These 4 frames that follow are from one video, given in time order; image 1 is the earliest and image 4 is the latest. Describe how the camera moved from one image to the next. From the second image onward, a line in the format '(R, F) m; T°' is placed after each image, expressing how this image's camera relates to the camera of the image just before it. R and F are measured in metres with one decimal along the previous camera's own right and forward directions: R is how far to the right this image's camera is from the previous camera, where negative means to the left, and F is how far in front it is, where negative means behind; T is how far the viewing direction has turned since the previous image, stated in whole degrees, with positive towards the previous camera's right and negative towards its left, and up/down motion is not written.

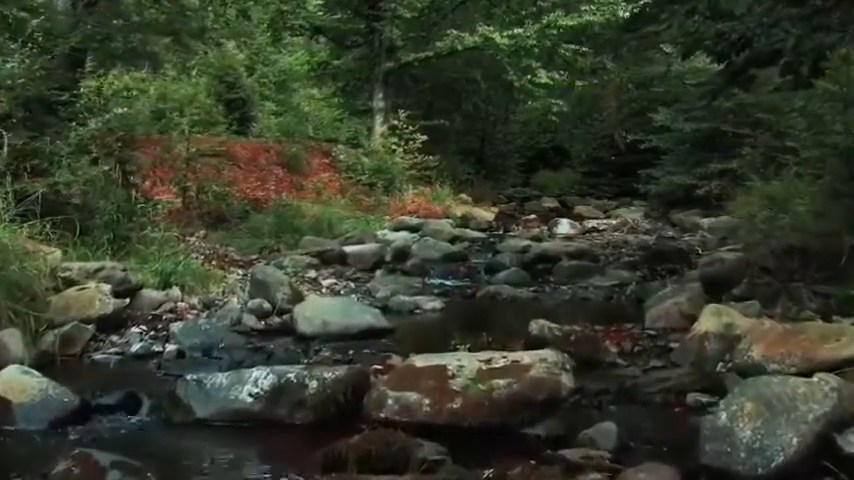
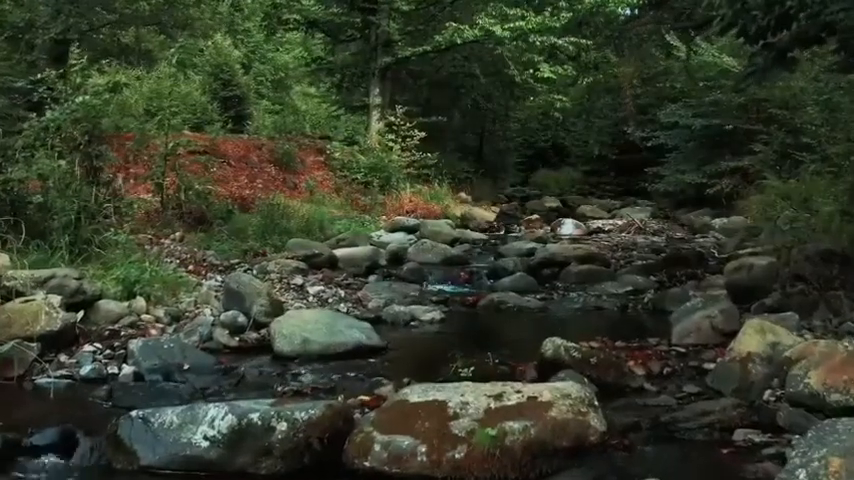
(0.0, +0.9) m; 0°
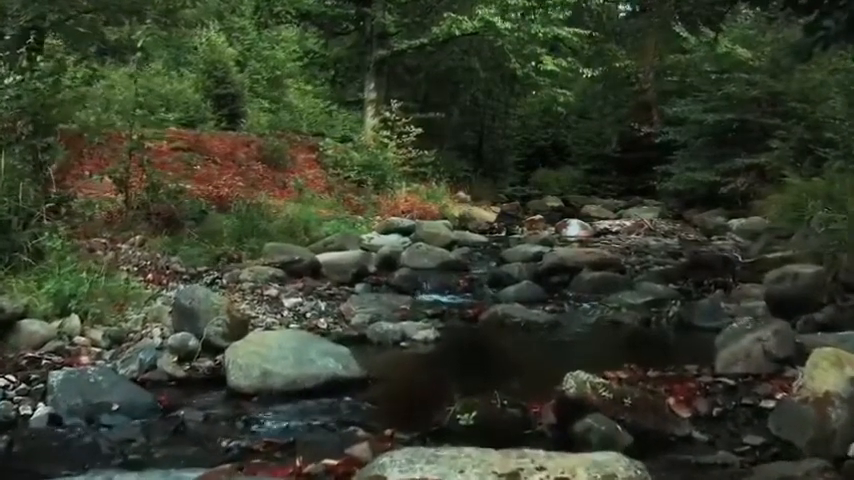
(0.0, +1.1) m; 0°
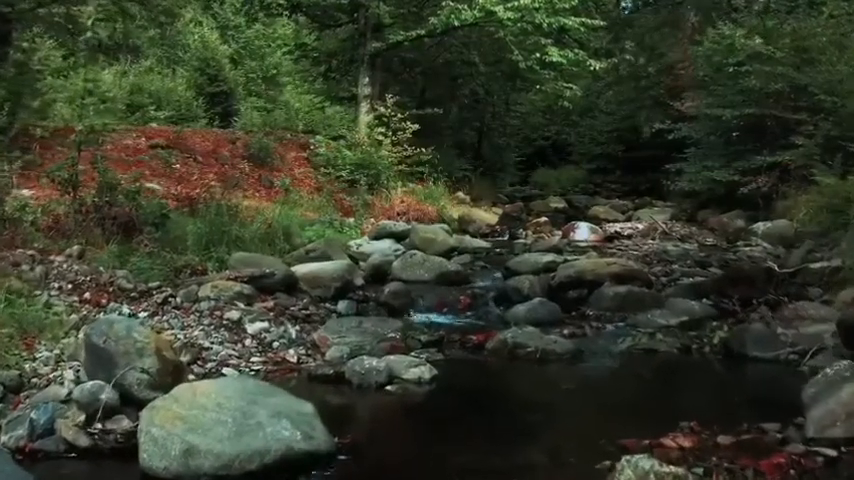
(0.0, +1.3) m; 0°
